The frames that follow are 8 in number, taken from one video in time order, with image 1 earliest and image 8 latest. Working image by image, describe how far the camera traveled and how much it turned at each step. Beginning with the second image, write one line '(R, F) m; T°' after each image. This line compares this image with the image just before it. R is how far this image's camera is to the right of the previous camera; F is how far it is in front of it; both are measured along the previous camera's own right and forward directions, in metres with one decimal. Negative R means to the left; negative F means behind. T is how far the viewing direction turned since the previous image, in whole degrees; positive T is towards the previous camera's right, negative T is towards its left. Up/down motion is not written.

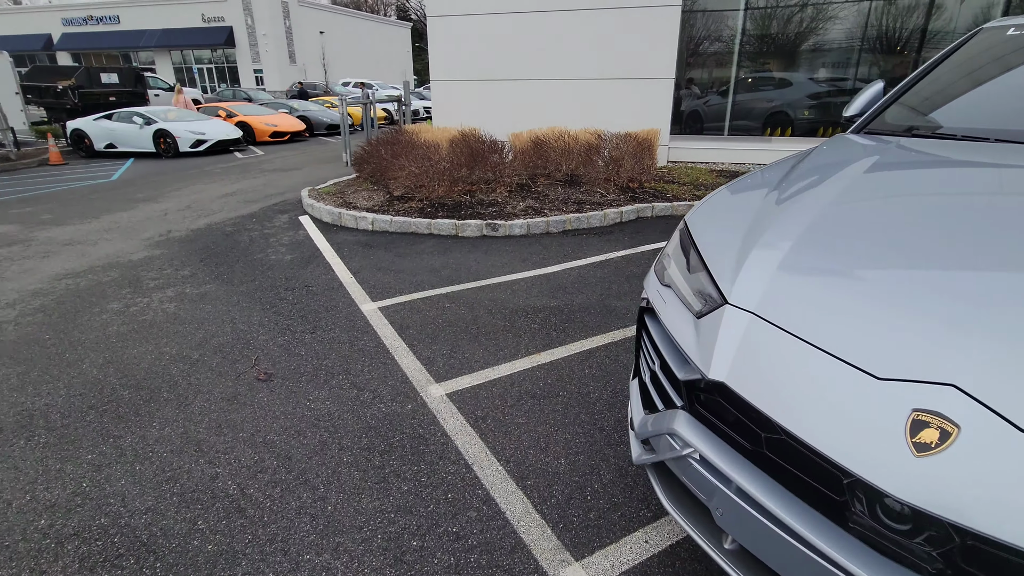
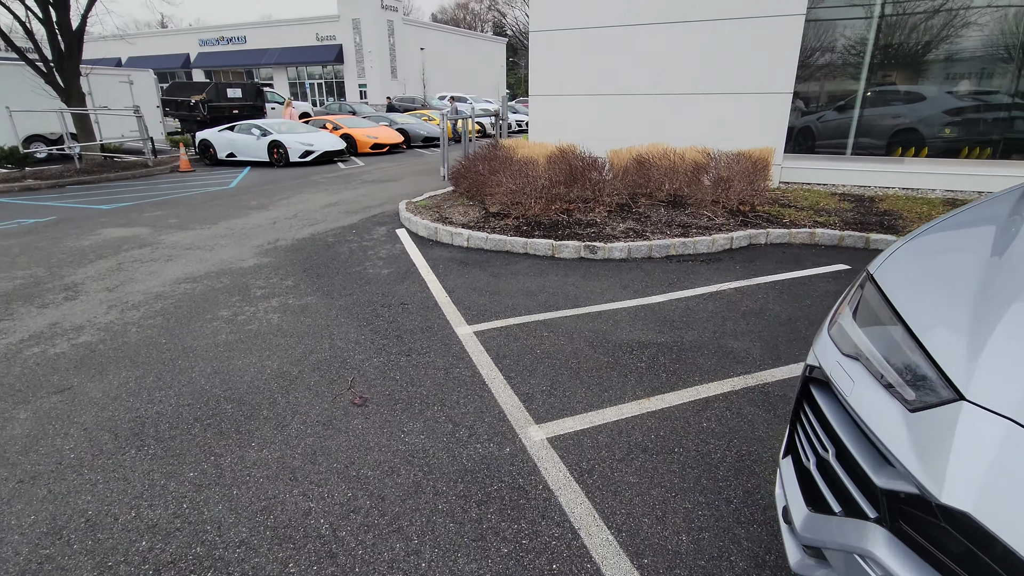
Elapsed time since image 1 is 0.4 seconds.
(-0.2, +0.2) m; -8°
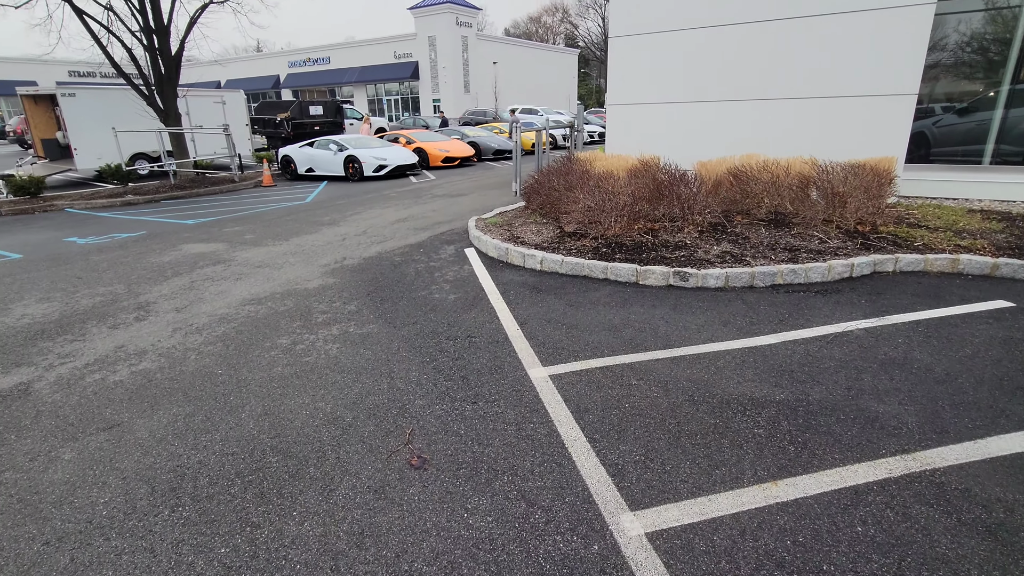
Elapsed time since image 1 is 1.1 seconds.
(-0.1, +0.5) m; -7°
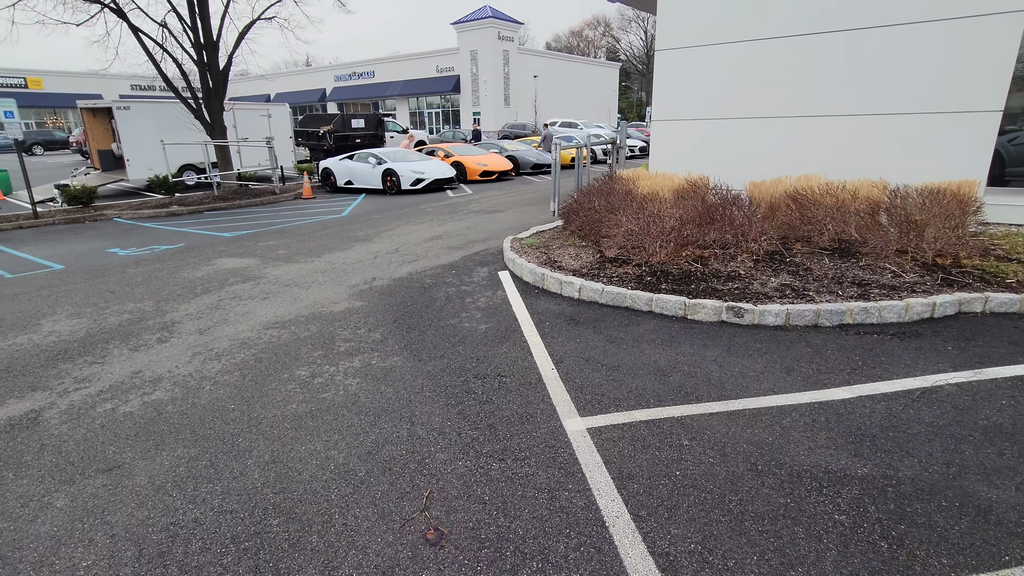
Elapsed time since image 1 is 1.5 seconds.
(0.0, +0.4) m; -4°
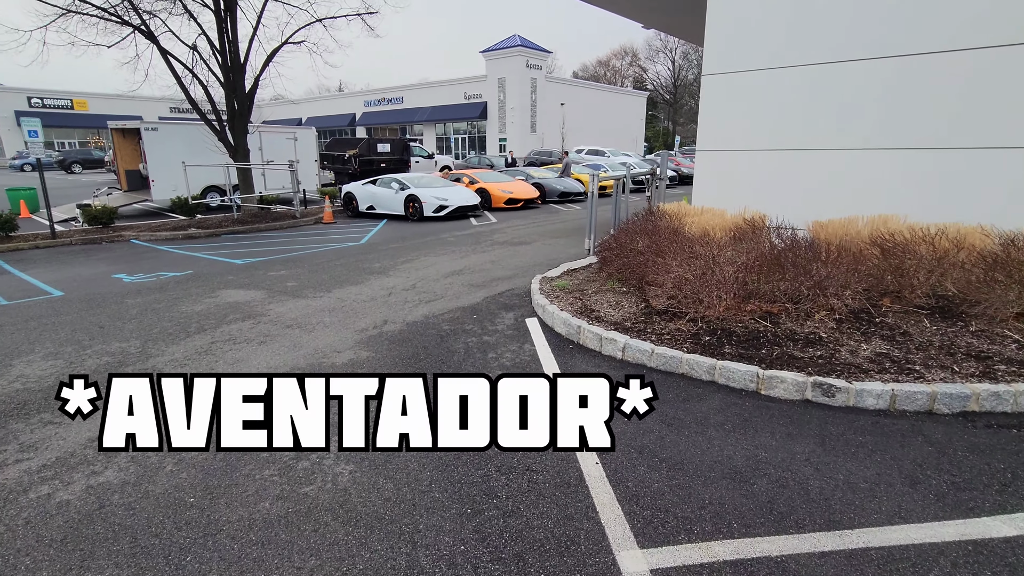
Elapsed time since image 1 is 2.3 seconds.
(-0.1, +0.8) m; -2°
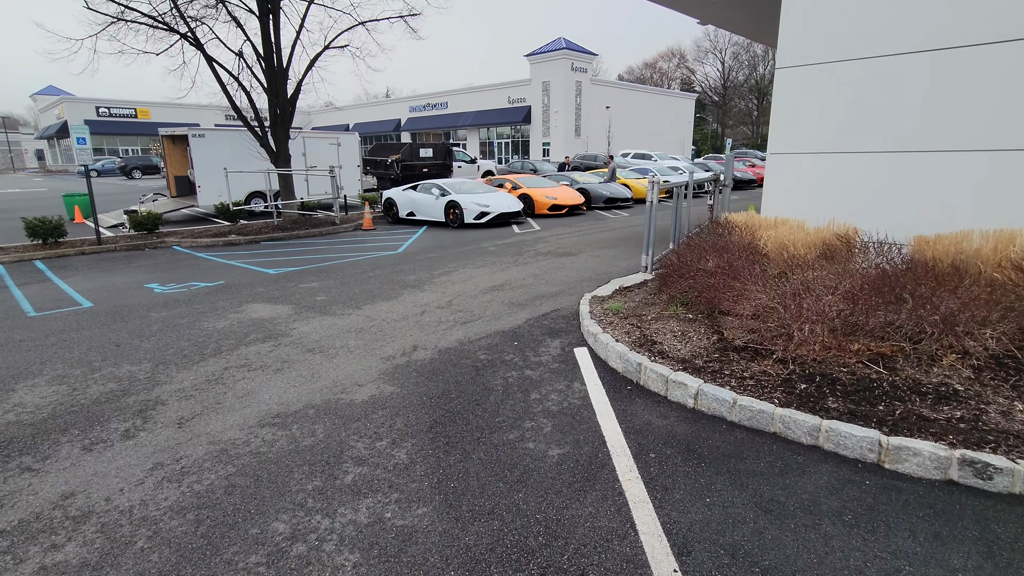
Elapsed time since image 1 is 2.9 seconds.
(-0.1, +0.7) m; -4°
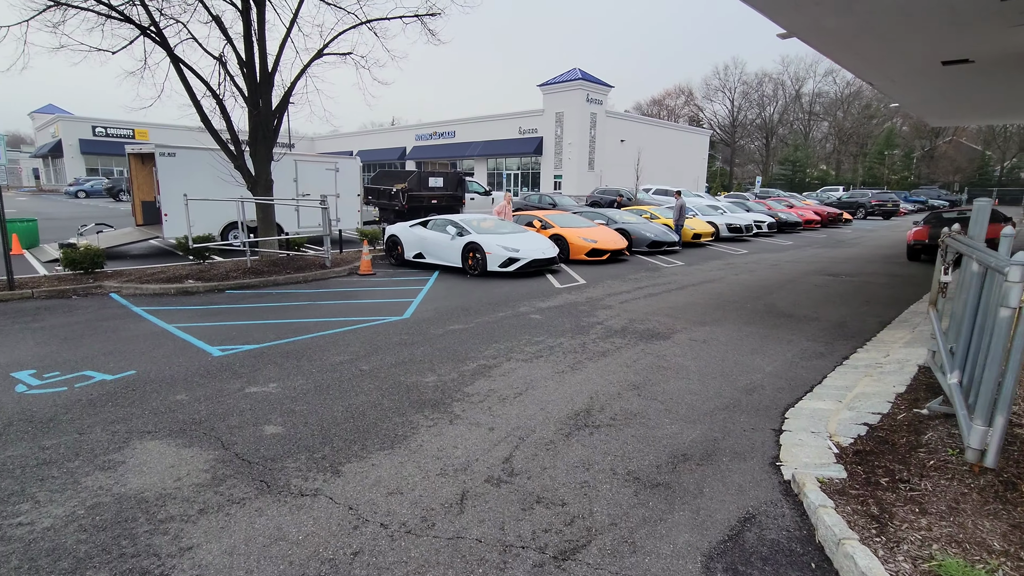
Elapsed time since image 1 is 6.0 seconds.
(-0.8, +3.3) m; 0°
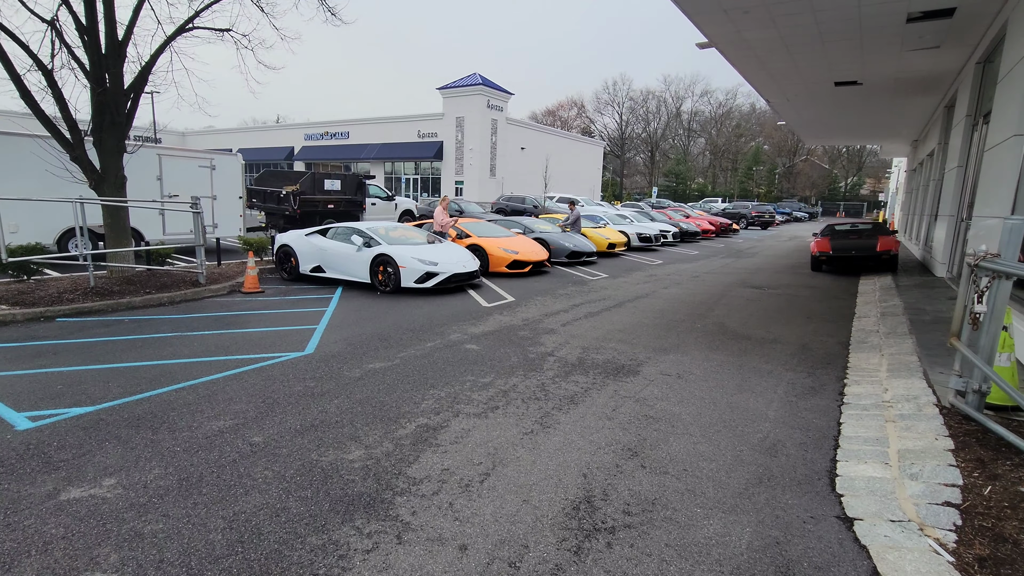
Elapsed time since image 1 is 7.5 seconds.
(-0.4, +1.4) m; +11°
